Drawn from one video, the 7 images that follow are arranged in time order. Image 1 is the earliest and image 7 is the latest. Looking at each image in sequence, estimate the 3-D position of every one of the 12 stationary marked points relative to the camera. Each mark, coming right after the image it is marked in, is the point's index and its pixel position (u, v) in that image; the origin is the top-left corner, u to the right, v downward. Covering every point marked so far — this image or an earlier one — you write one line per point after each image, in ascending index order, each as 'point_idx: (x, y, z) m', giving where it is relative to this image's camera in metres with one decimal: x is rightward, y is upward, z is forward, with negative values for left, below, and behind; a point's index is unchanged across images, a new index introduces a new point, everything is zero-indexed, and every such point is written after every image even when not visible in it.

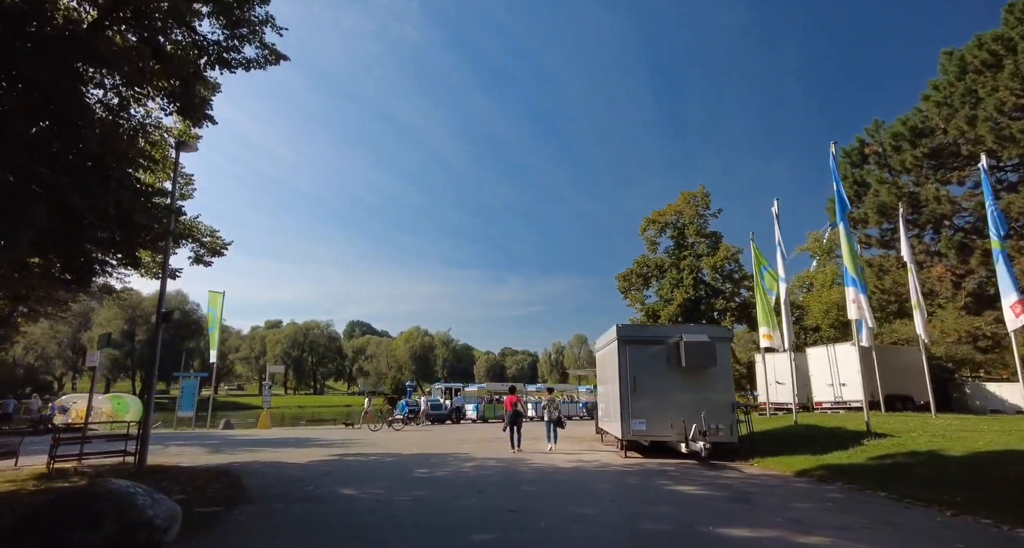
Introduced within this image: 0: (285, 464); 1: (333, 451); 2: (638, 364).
0: (-5.2, -4.4, +11.6) m
1: (-5.2, -5.2, +14.8) m
2: (+3.0, -2.2, +12.2) m
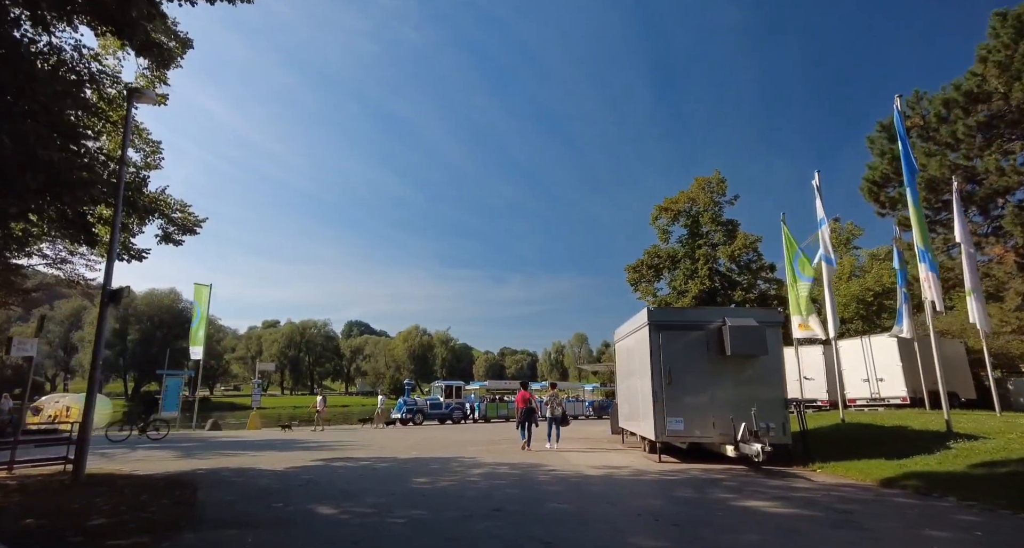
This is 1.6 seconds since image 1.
0: (-4.9, -3.9, +9.9) m
1: (-4.9, -4.7, +13.0) m
2: (+3.3, -1.6, +10.5) m
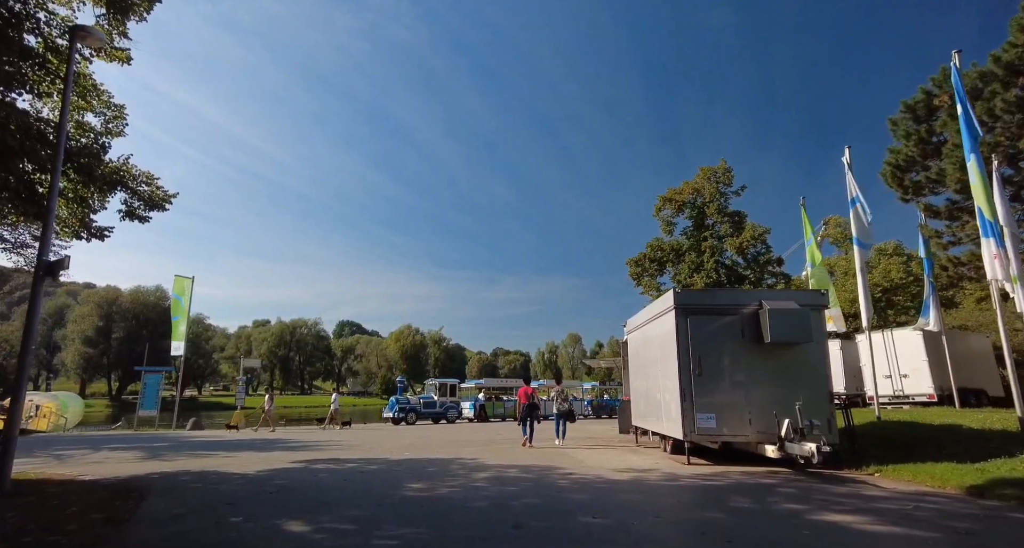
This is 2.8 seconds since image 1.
0: (-4.7, -3.4, +8.5) m
1: (-4.8, -4.2, +11.7) m
2: (+3.5, -1.2, +9.2) m
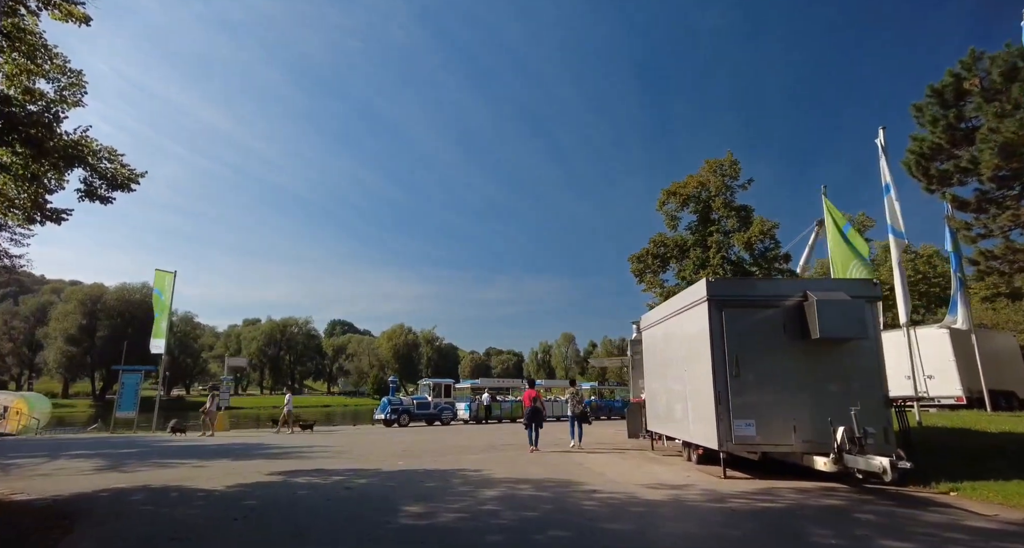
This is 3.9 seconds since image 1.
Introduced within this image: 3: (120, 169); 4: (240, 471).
0: (-4.6, -3.2, +7.3) m
1: (-4.7, -4.0, +10.4) m
2: (+3.7, -1.0, +8.1) m
3: (-8.5, +2.3, +10.9) m
4: (-5.2, -3.7, +9.6) m
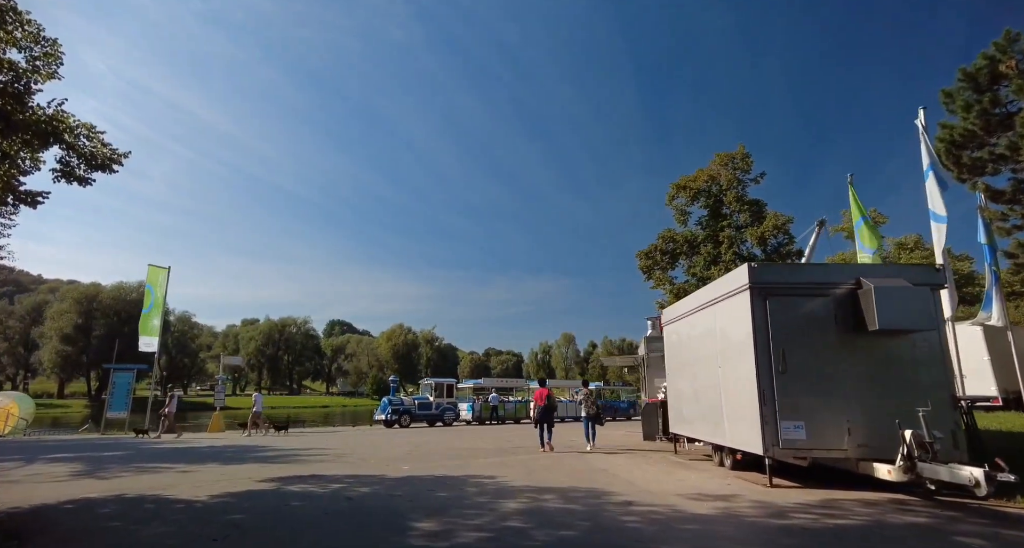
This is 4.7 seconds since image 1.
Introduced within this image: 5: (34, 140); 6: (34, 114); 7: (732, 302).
0: (-4.3, -2.9, +6.4) m
1: (-4.4, -3.7, +9.6) m
2: (+4.0, -0.8, +7.2) m
3: (-8.2, +2.5, +10.1) m
4: (-4.9, -3.5, +8.7) m
5: (-8.7, +2.4, +9.1) m
6: (-8.6, +2.9, +9.1) m
7: (+3.6, -0.5, +8.3) m
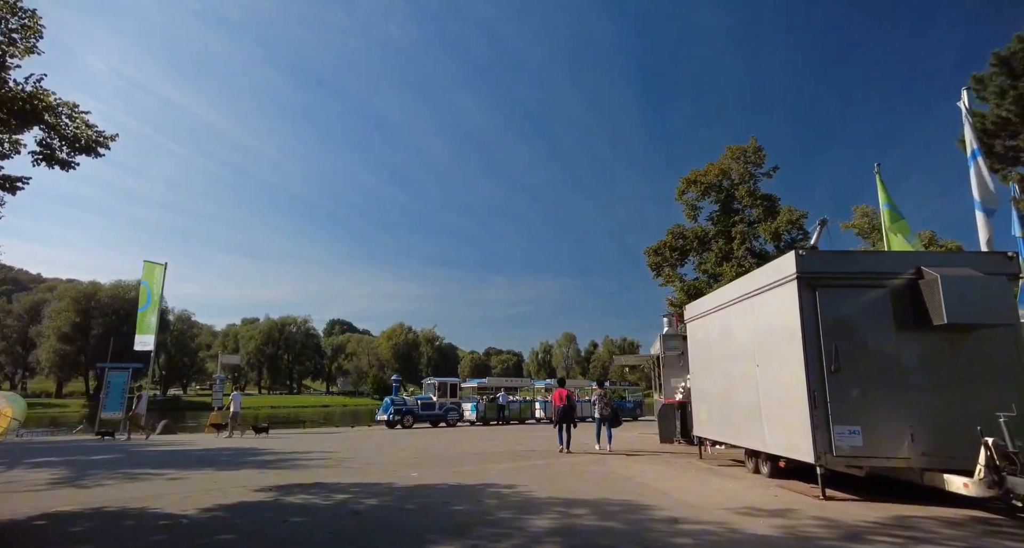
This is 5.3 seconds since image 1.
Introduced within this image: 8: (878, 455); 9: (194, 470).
0: (-4.0, -2.8, +5.7) m
1: (-4.1, -3.6, +8.9) m
2: (+4.3, -0.6, +6.5) m
3: (-7.9, +2.7, +9.3) m
4: (-4.6, -3.4, +8.0) m
5: (-8.4, +2.6, +8.4) m
6: (-8.3, +3.1, +8.4) m
7: (+3.9, -0.3, +7.5) m
8: (+4.5, -2.2, +6.2) m
9: (-6.3, -3.8, +9.8) m
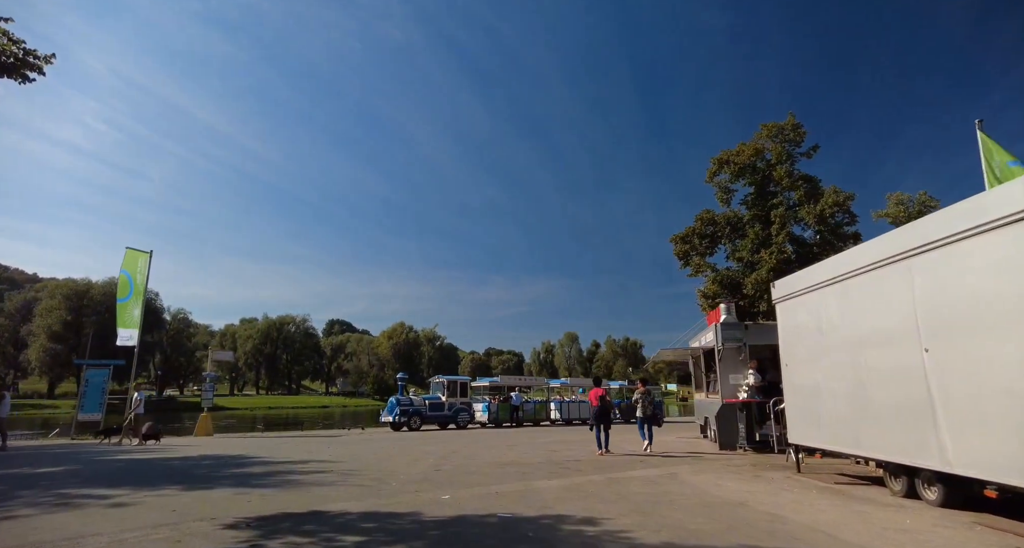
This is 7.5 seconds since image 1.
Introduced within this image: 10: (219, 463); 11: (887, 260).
0: (-3.2, -2.2, +3.5) m
1: (-3.3, -3.0, +6.6) m
2: (+5.1, 0.0, +4.3) m
3: (-7.1, +3.2, +7.1) m
4: (-3.8, -2.8, +5.8) m
5: (-7.5, +3.2, +6.2) m
6: (-7.5, +3.6, +6.2) m
7: (+4.7, +0.3, +5.3) m
8: (+5.4, -1.7, +4.0) m
9: (-5.4, -3.3, +7.6) m
10: (-6.4, -4.1, +10.8) m
11: (+4.8, +0.2, +6.4) m
